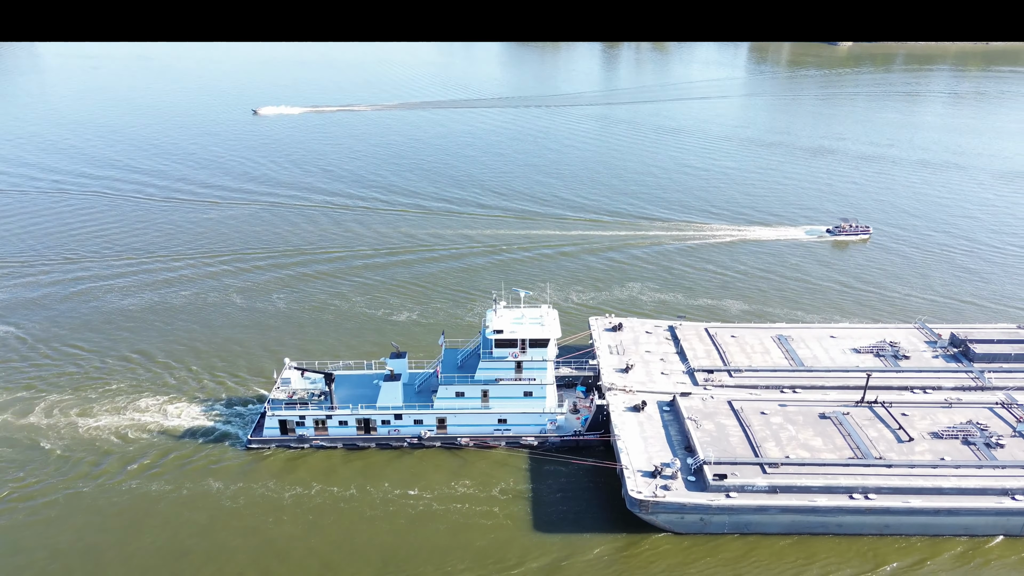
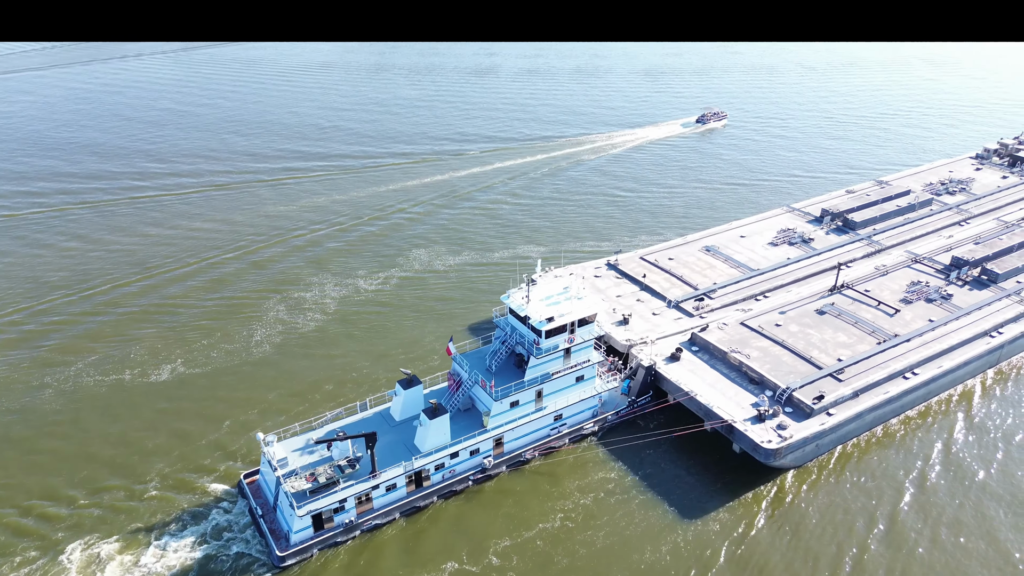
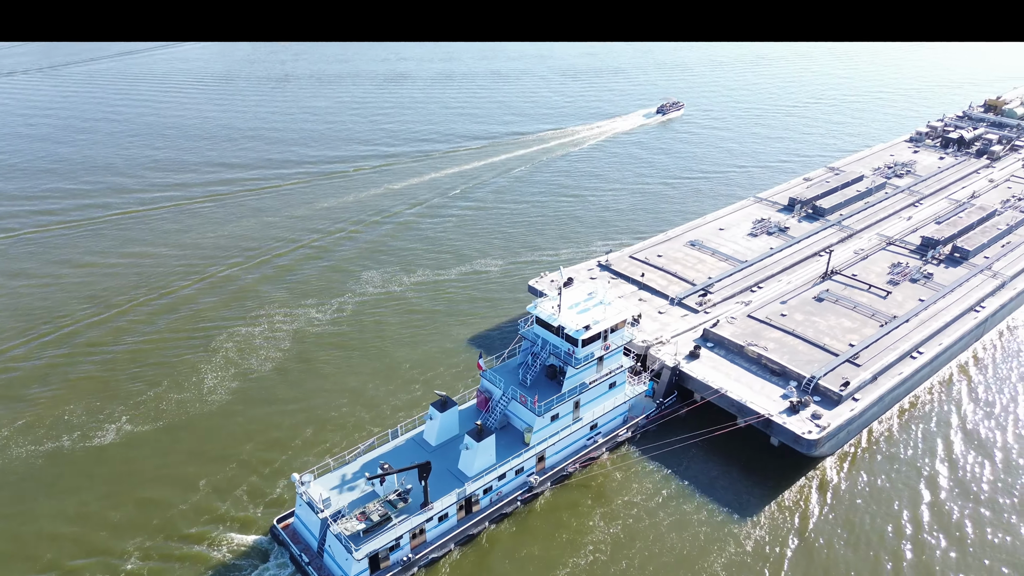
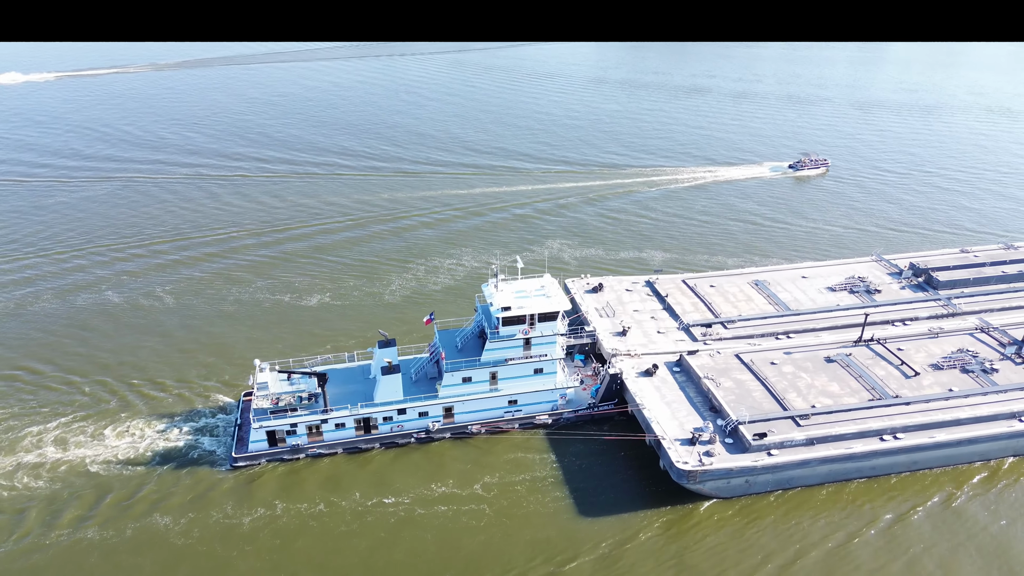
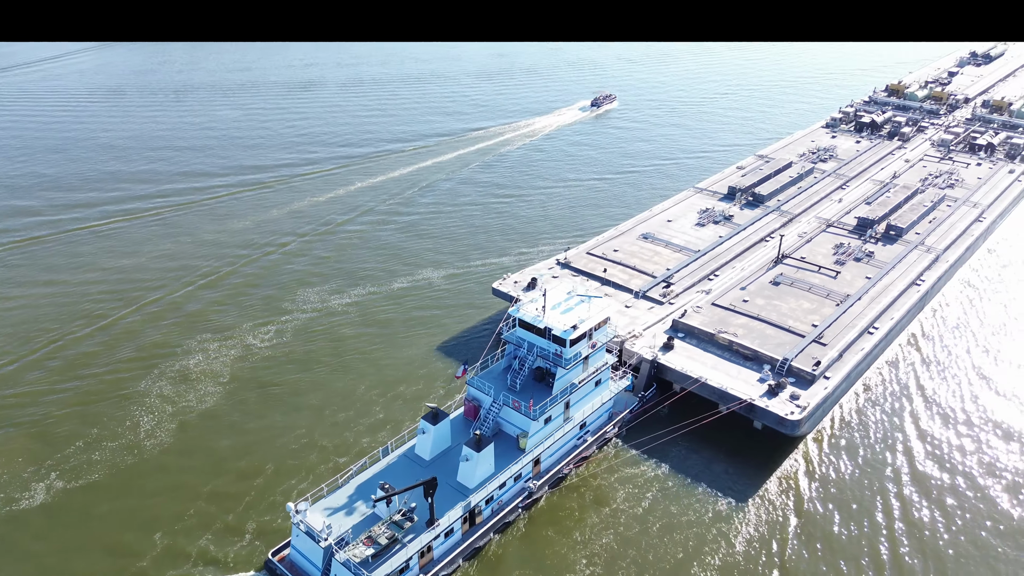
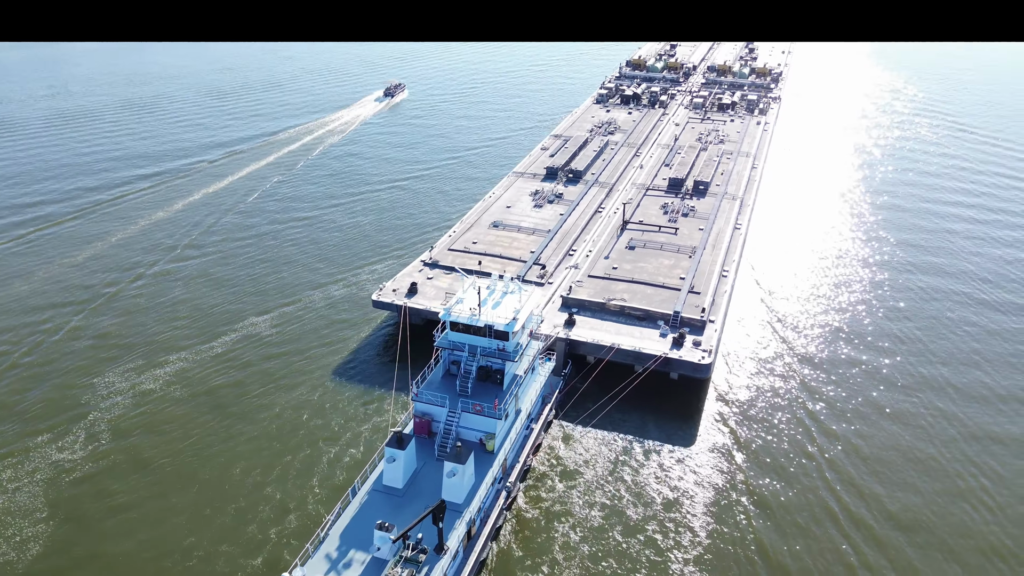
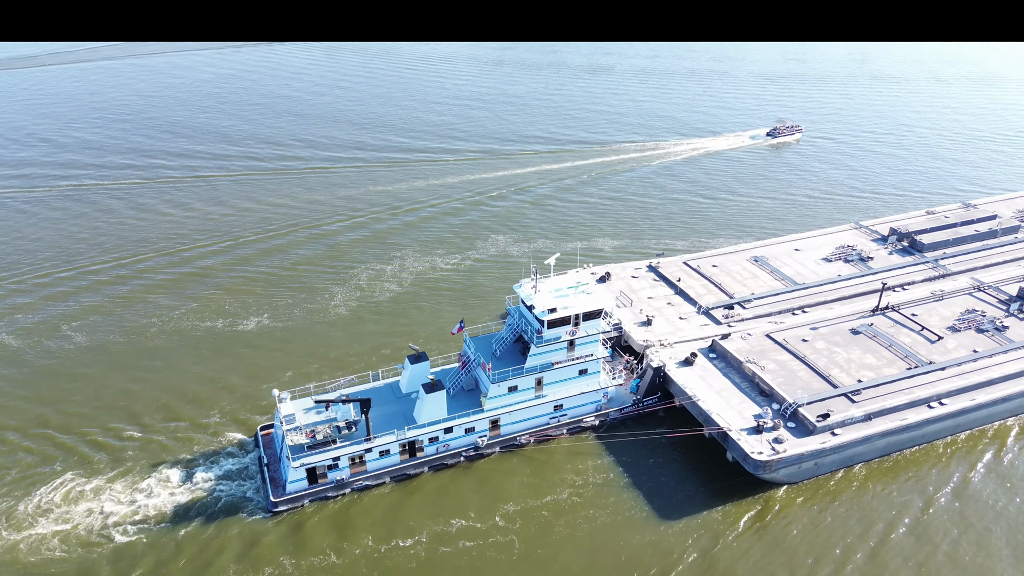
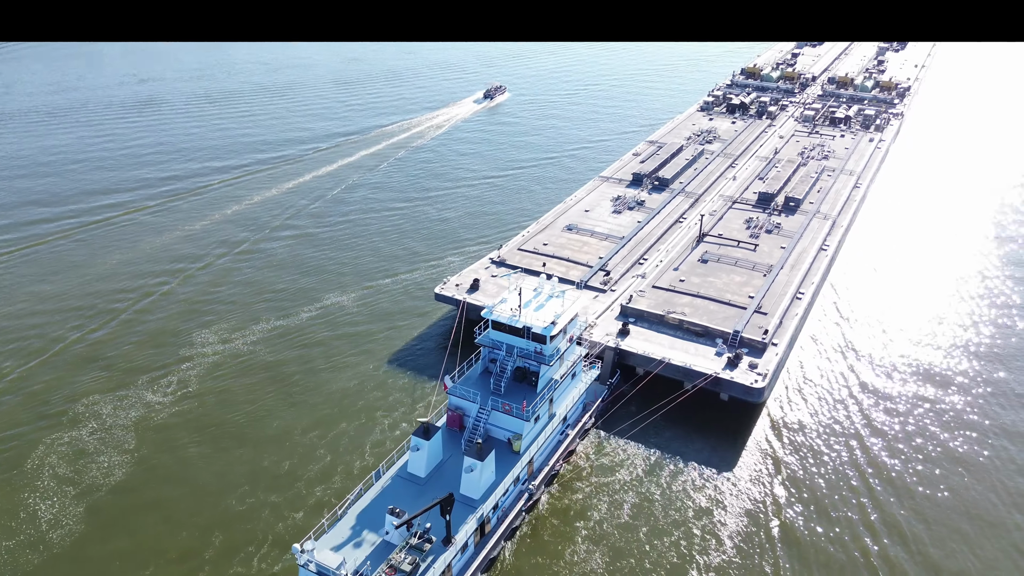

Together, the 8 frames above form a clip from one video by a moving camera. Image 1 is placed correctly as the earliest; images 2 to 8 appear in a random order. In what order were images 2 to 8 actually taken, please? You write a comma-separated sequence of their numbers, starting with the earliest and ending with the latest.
4, 7, 2, 3, 5, 8, 6
